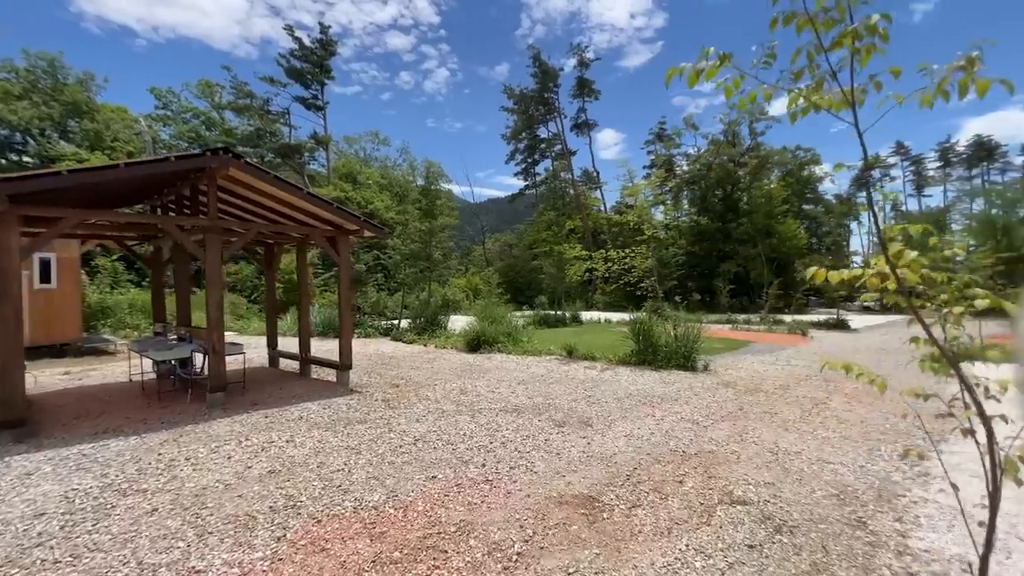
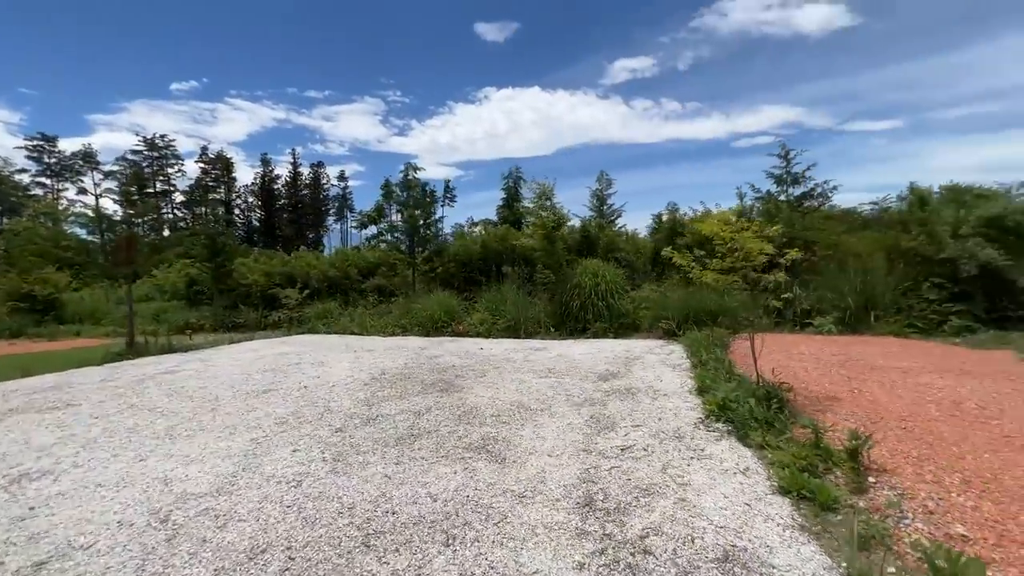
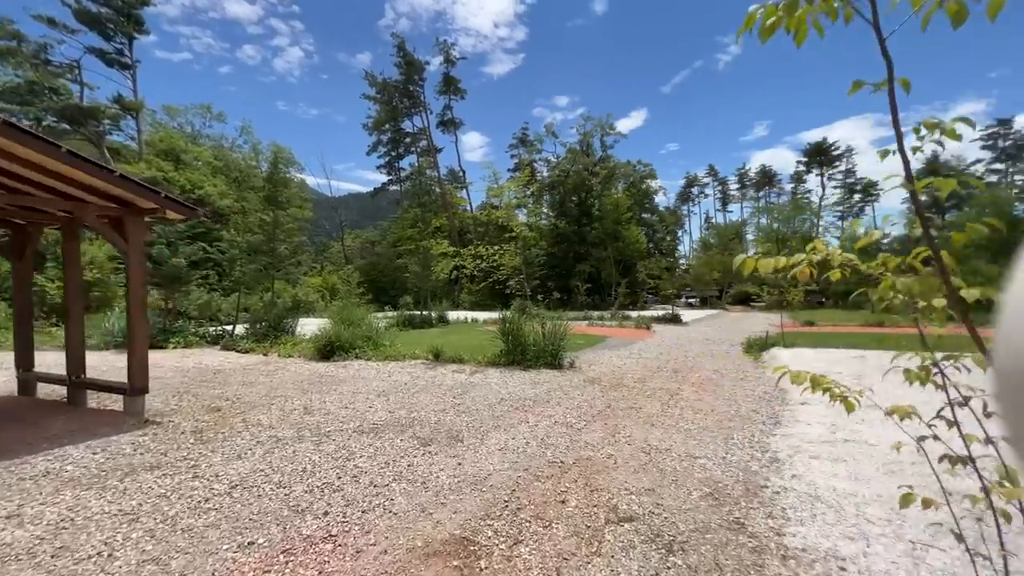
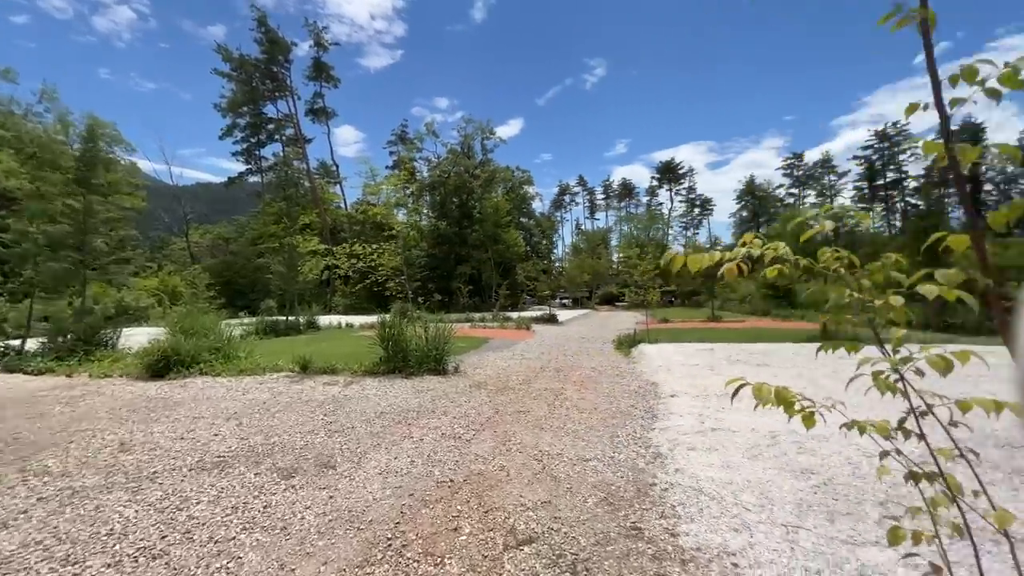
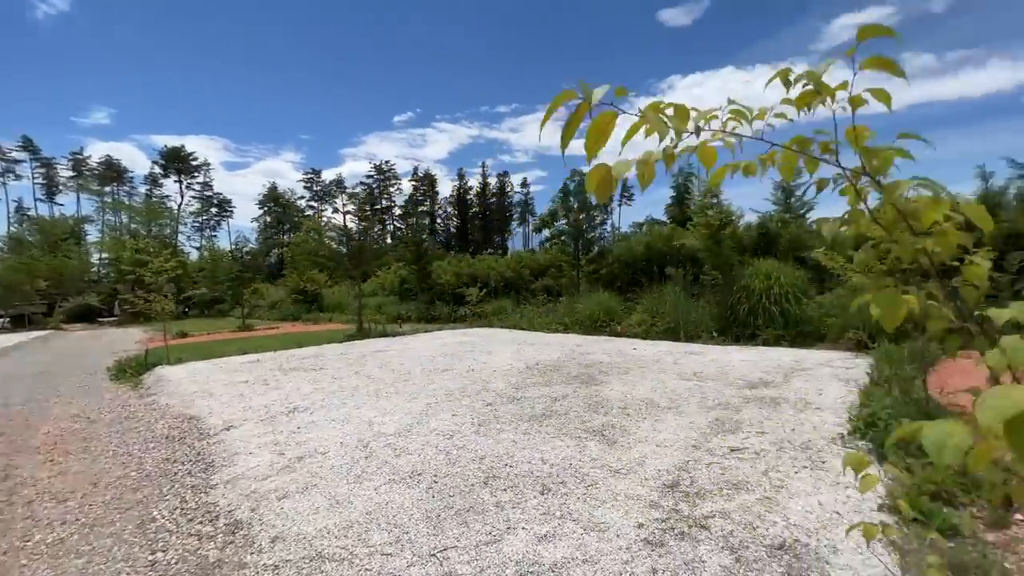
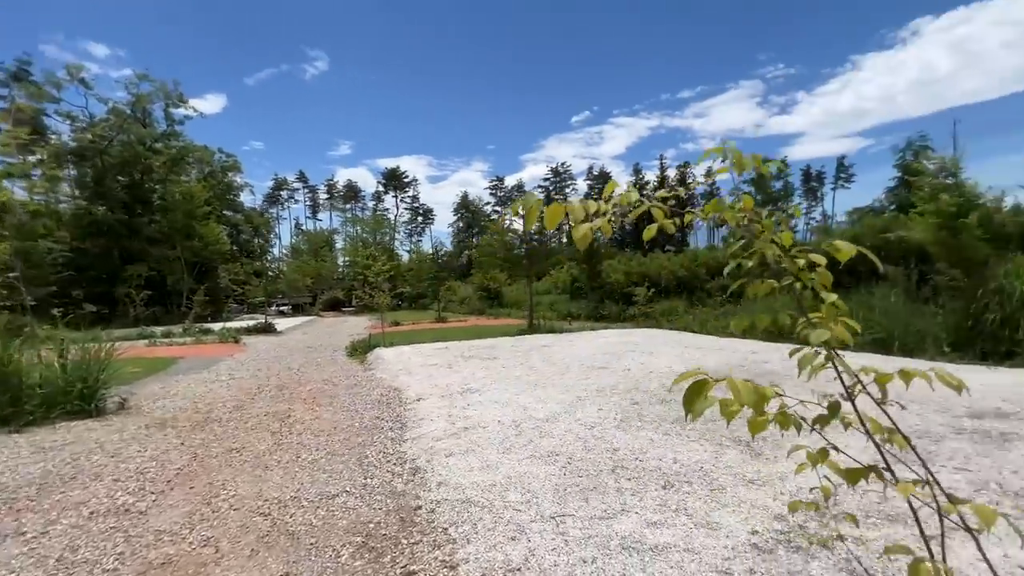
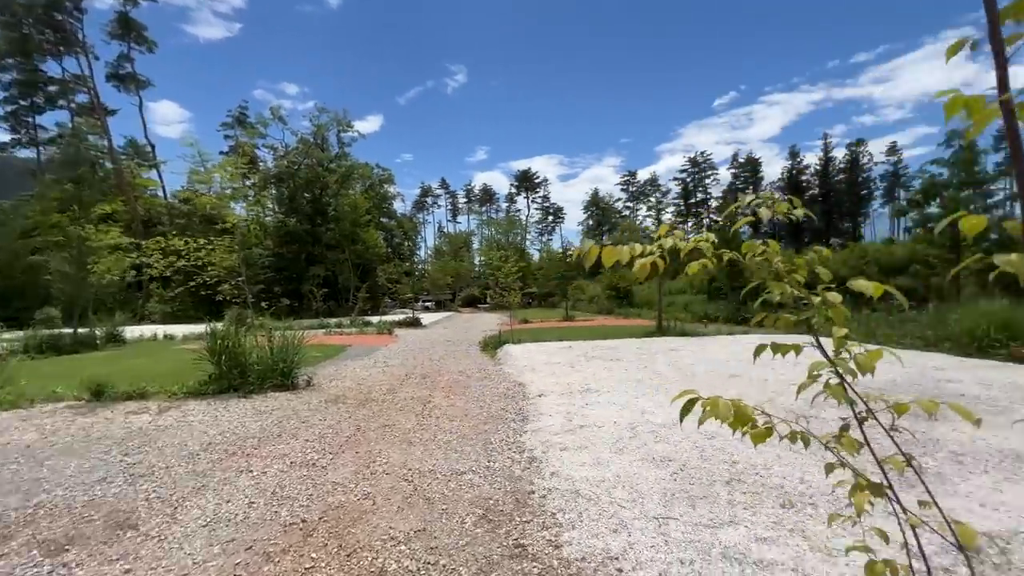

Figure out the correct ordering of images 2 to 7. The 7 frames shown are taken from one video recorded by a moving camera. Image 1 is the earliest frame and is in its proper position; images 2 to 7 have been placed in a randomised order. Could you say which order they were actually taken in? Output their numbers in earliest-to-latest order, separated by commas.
3, 4, 7, 6, 5, 2
